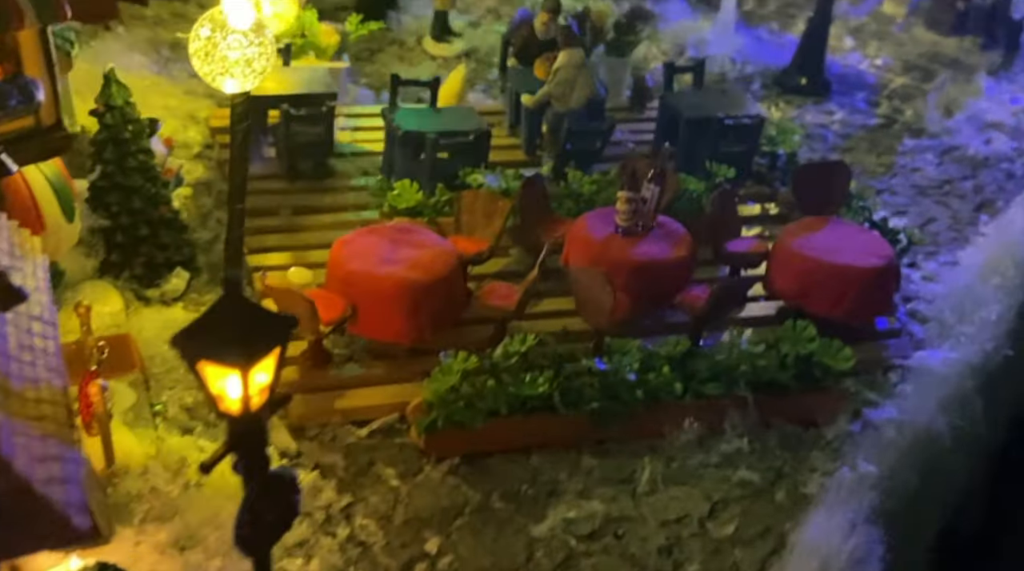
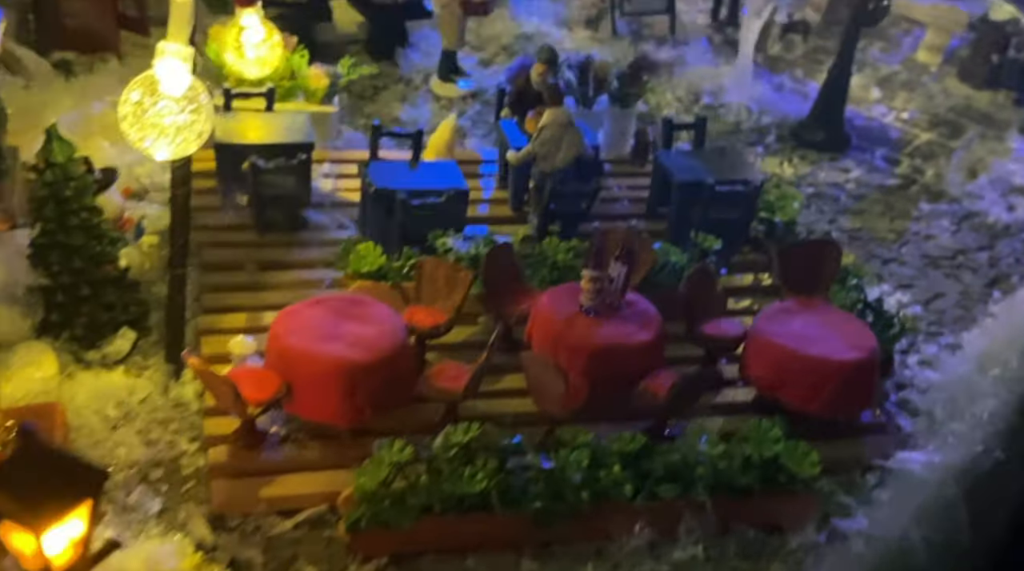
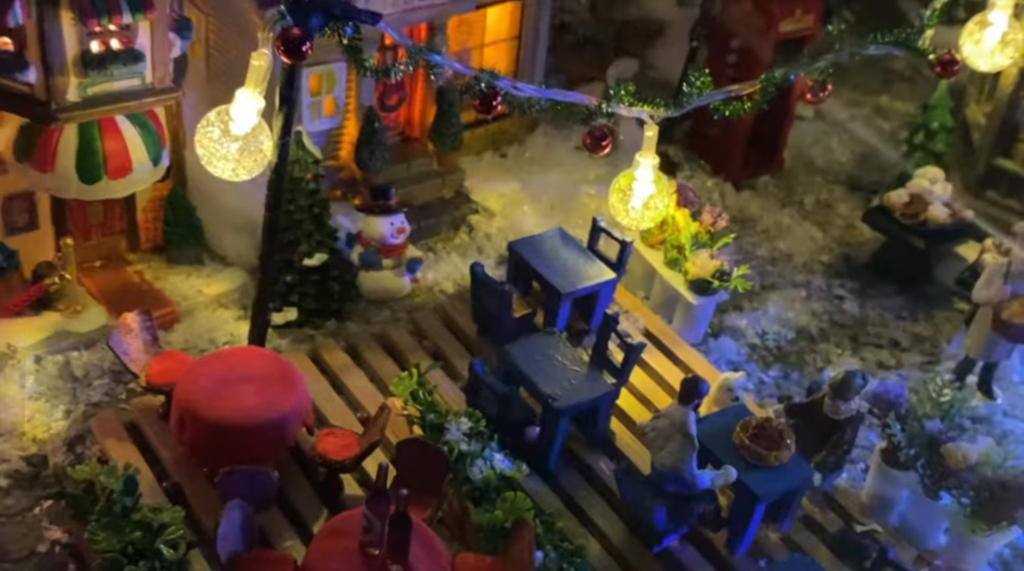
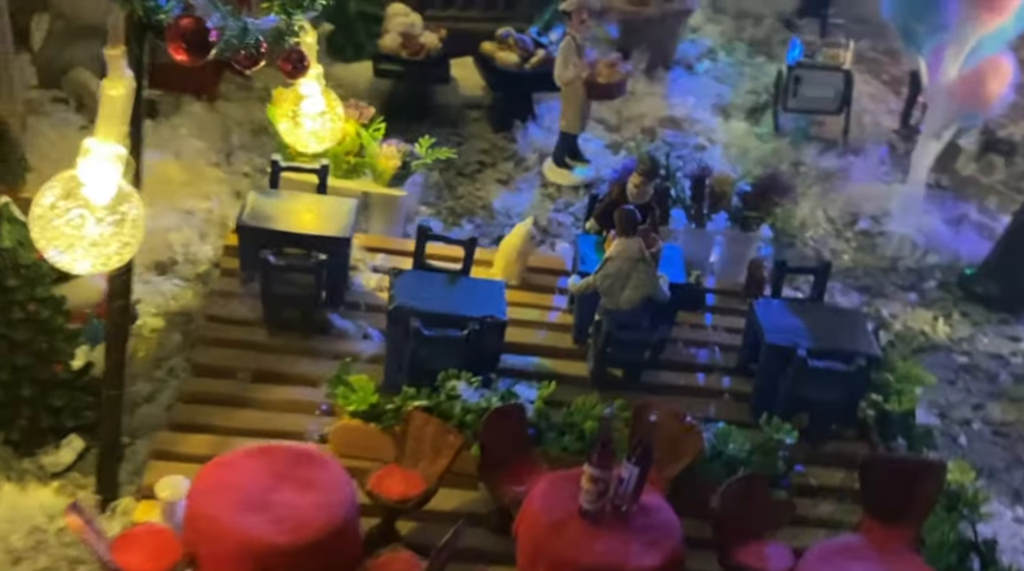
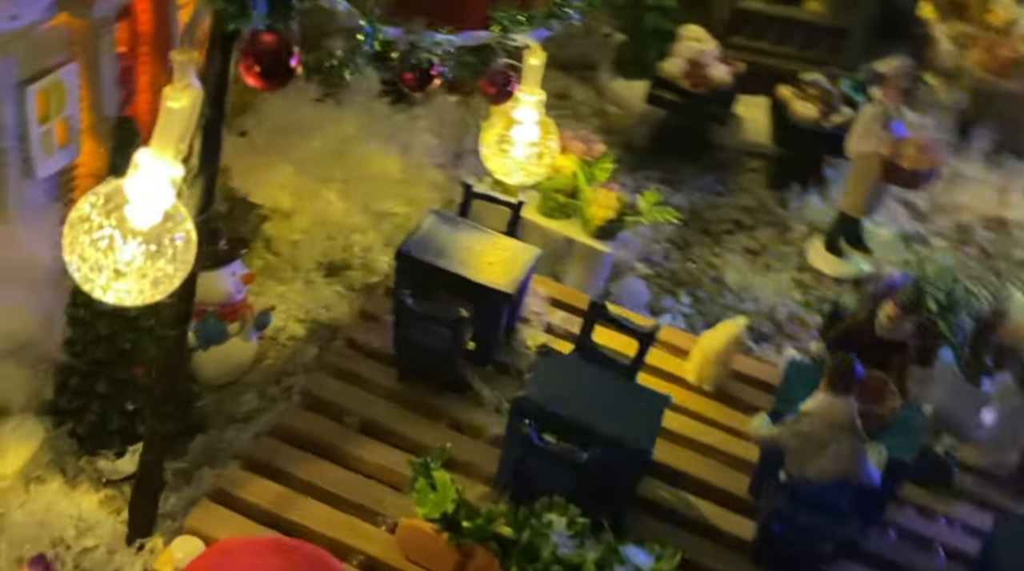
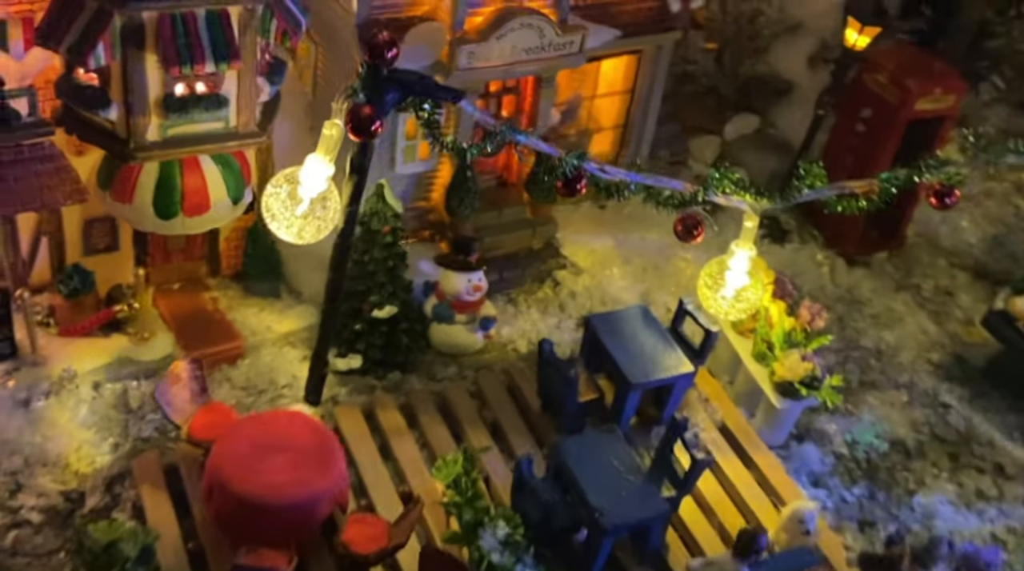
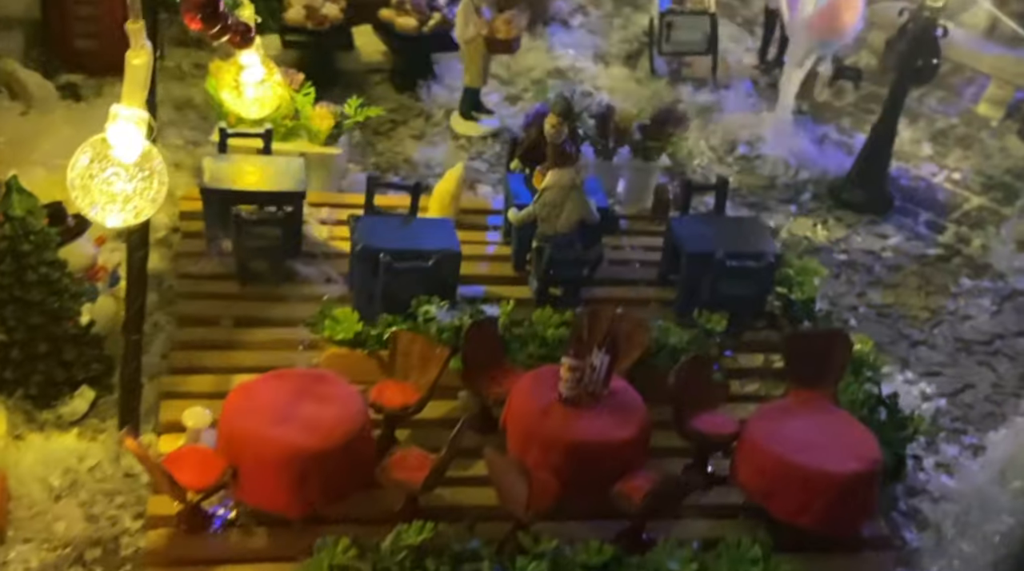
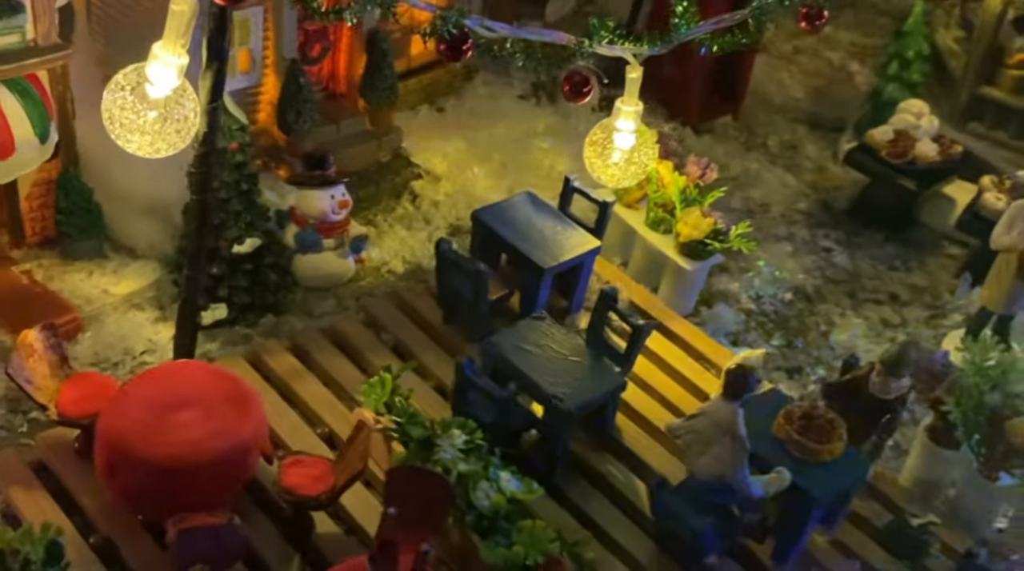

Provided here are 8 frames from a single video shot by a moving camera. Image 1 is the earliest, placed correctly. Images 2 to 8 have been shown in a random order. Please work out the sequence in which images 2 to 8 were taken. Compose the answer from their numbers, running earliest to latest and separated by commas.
2, 7, 4, 5, 8, 3, 6
